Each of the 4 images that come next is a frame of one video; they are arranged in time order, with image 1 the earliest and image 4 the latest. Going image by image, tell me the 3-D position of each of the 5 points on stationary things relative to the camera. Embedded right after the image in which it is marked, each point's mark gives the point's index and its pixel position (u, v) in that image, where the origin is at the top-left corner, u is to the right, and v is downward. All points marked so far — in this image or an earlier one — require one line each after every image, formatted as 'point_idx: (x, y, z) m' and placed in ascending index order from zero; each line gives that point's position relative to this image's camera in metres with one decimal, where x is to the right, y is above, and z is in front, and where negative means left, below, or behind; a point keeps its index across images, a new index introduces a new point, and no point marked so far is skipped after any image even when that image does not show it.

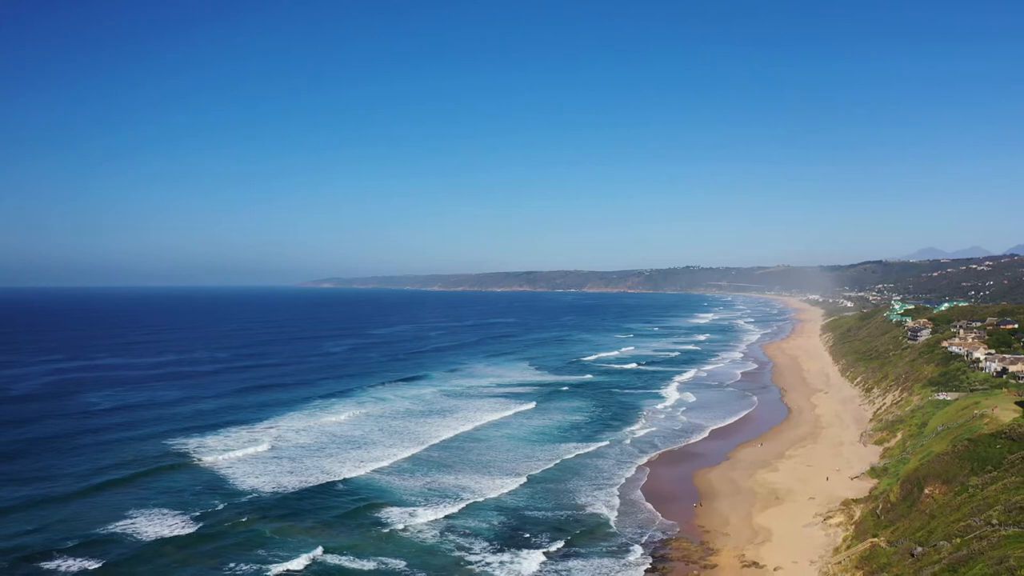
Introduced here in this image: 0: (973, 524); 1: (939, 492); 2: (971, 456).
0: (+10.4, -5.3, +14.4) m
1: (+11.8, -5.6, +17.7) m
2: (+13.1, -4.8, +18.3) m
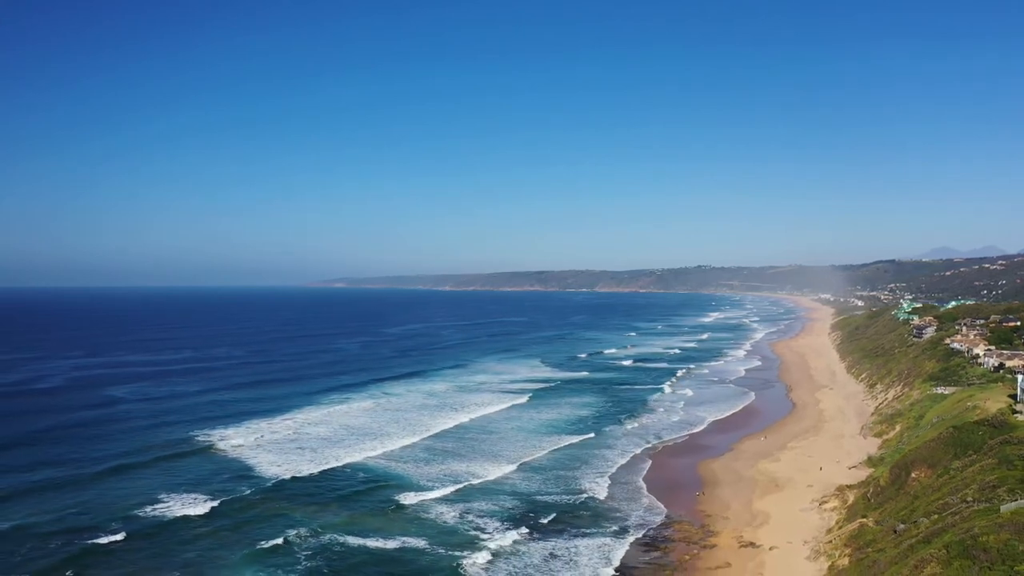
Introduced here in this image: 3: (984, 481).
0: (+10.7, -5.2, +15.5) m
1: (+12.1, -5.5, +18.8) m
2: (+13.4, -4.6, +19.3) m
3: (+11.3, -4.6, +15.3) m
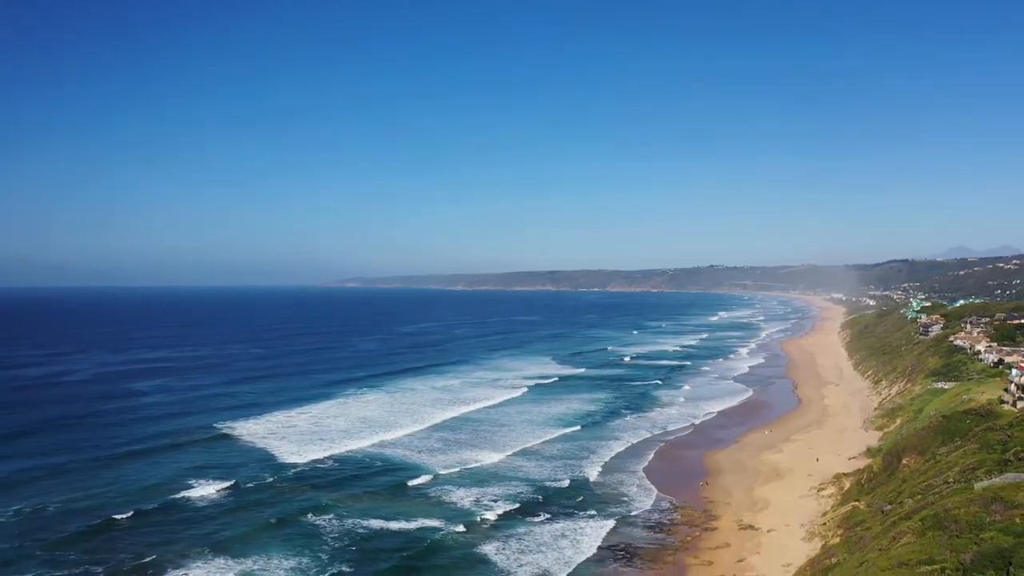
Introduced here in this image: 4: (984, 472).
0: (+11.0, -5.1, +16.6) m
1: (+12.5, -5.4, +19.8) m
2: (+13.8, -4.5, +20.4) m
3: (+11.6, -4.5, +16.3) m
4: (+11.2, -4.4, +15.2) m
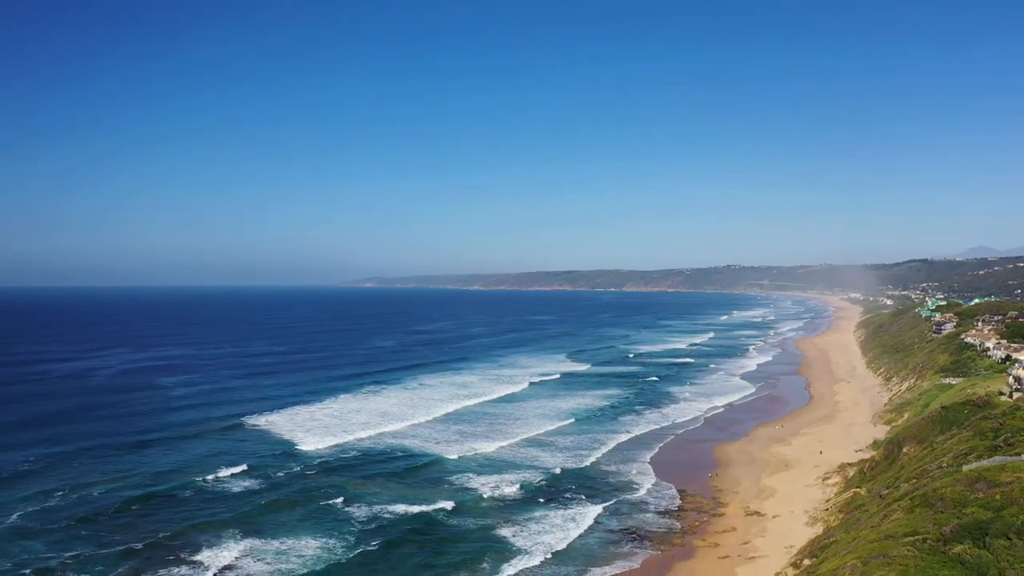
0: (+11.4, -4.9, +17.5) m
1: (+13.0, -5.2, +20.7) m
2: (+14.3, -4.4, +21.2) m
3: (+12.0, -4.4, +17.2) m
4: (+11.6, -4.2, +16.0) m
